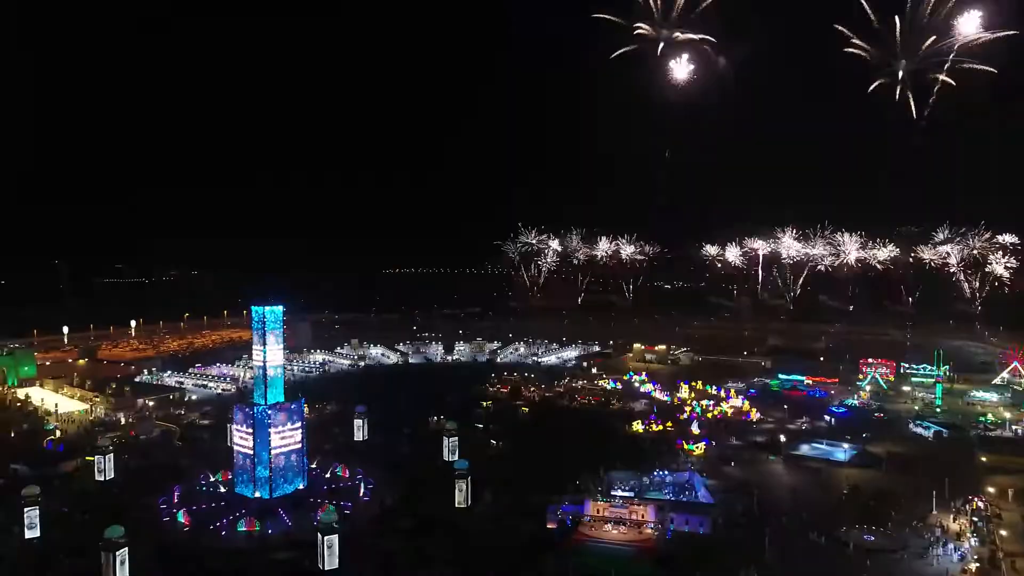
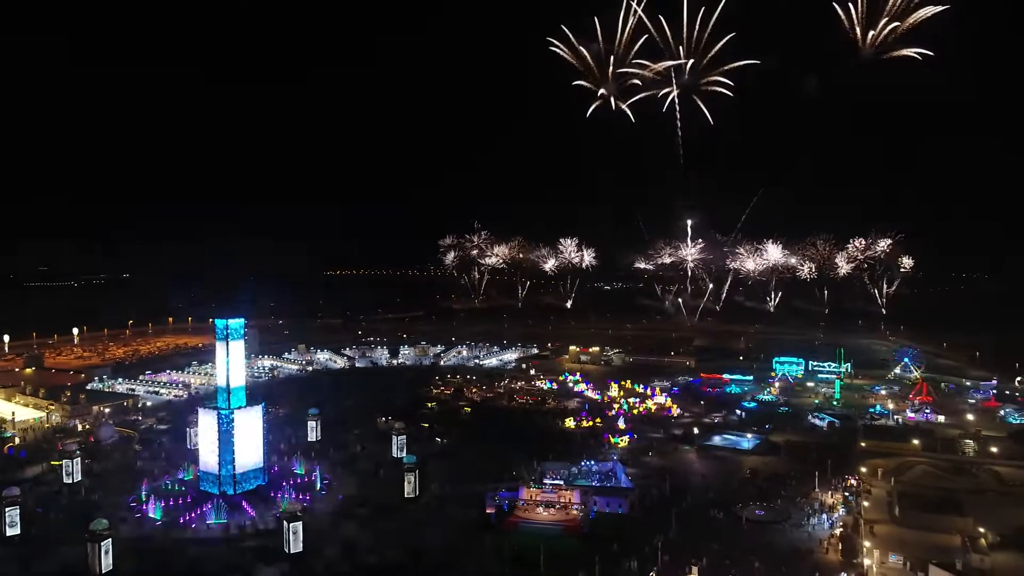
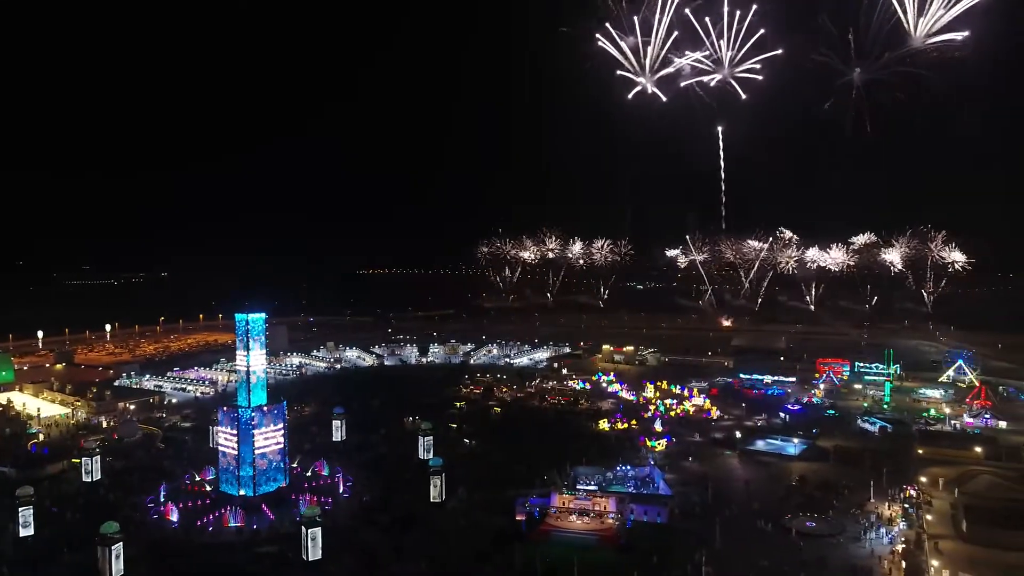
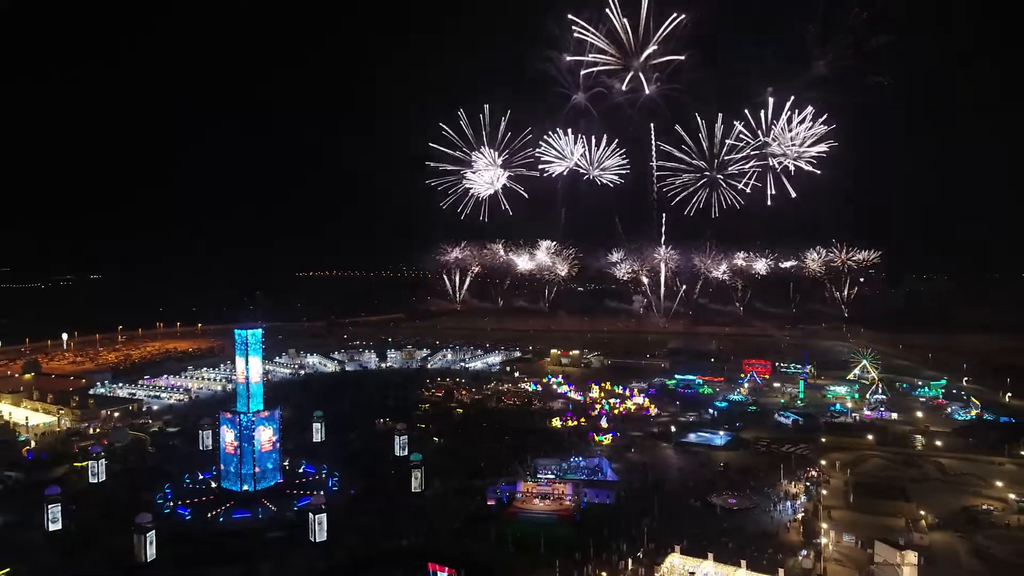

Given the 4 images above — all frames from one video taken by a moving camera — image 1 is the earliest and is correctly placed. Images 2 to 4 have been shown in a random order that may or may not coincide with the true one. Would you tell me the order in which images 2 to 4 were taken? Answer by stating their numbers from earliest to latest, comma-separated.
3, 2, 4
